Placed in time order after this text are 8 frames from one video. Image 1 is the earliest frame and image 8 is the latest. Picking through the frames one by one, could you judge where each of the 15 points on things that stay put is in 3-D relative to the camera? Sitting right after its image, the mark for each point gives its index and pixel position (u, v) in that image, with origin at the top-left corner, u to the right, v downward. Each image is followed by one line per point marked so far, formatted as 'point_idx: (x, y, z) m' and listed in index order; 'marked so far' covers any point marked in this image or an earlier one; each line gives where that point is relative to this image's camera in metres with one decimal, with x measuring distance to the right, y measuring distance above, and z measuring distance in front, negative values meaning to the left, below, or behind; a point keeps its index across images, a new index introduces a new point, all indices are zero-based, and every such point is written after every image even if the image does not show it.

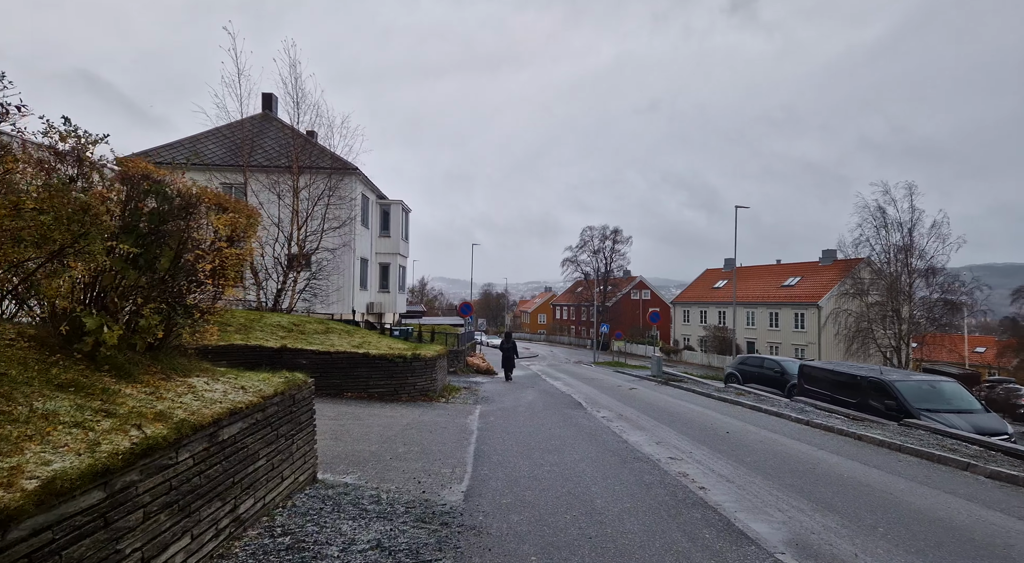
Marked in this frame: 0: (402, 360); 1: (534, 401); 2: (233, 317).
0: (-2.4, -1.7, +13.2) m
1: (+0.5, -2.8, +14.5) m
2: (-6.2, -0.8, +13.5) m
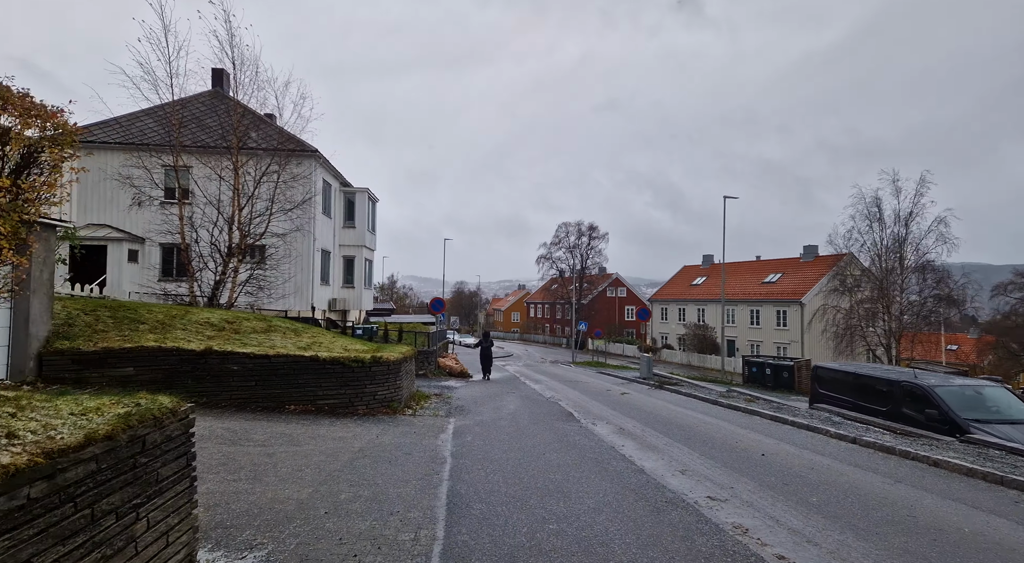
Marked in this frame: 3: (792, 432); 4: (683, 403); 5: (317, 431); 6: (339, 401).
0: (-2.7, -1.5, +10.9) m
1: (+0.1, -2.6, +12.3) m
2: (-6.5, -0.6, +11.0) m
3: (+4.8, -2.6, +10.3) m
4: (+4.1, -2.9, +14.4) m
5: (-2.8, -2.2, +8.8) m
6: (-3.1, -2.1, +10.8) m
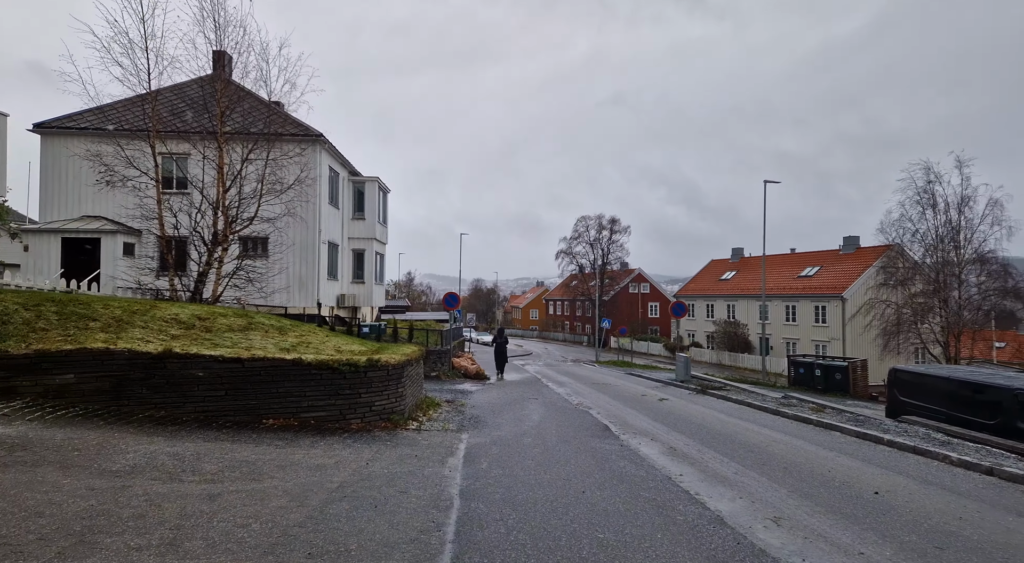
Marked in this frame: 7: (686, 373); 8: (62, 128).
0: (-2.4, -1.3, +9.1) m
1: (+0.5, -2.4, +10.4) m
2: (-6.2, -0.4, +9.3) m
3: (+5.1, -2.4, +8.2) m
4: (+4.6, -2.7, +12.3) m
5: (-2.5, -2.0, +7.0) m
6: (-2.7, -1.9, +8.9) m
7: (+5.1, -2.7, +17.9) m
8: (-14.7, +5.0, +19.9) m
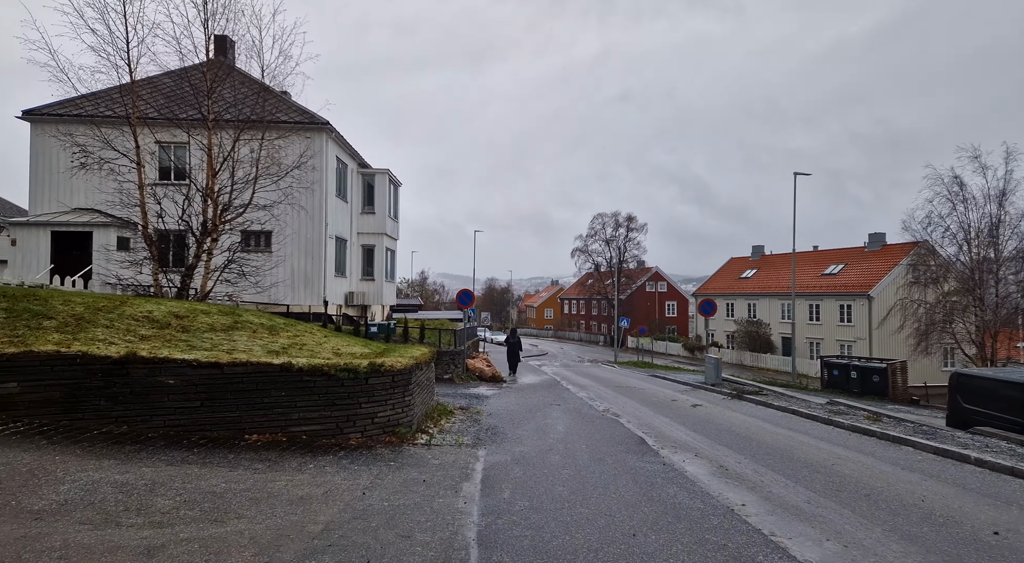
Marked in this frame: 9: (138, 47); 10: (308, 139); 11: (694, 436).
0: (-2.1, -1.2, +7.8) m
1: (+0.8, -2.3, +9.1) m
2: (-5.9, -0.4, +8.1) m
3: (+5.4, -2.2, +6.8) m
4: (+5.0, -2.5, +10.9) m
5: (-2.3, -1.9, +5.7) m
6: (-2.4, -1.8, +7.7) m
7: (+5.6, -2.6, +16.5) m
8: (-14.2, +5.1, +18.9) m
9: (-8.1, +5.1, +13.2) m
10: (-5.7, +3.9, +17.2) m
11: (+2.9, -2.4, +9.5) m
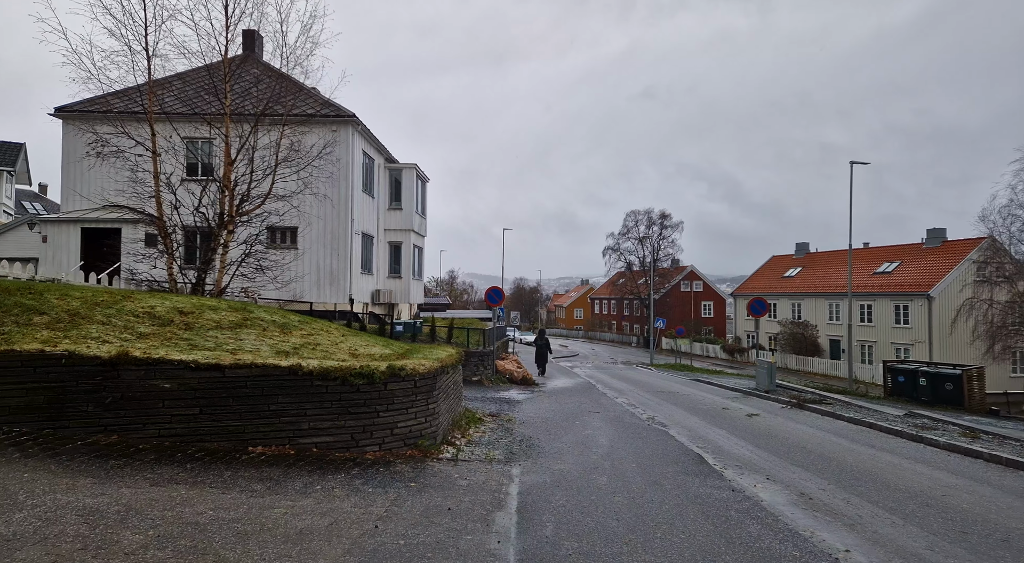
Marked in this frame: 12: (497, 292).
0: (-1.6, -1.1, +6.9) m
1: (+1.3, -2.2, +8.0) m
2: (-5.4, -0.2, +7.3) m
3: (+5.8, -2.2, +5.5) m
4: (+5.6, -2.5, +9.6) m
5: (-1.9, -1.8, +4.8) m
6: (-2.0, -1.7, +6.7) m
7: (+6.4, -2.5, +15.2) m
8: (-13.2, +5.3, +18.5) m
9: (-7.4, +5.2, +12.5) m
10: (-4.8, +4.0, +16.4) m
11: (+3.4, -2.4, +8.3) m
12: (-0.5, -0.3, +20.0) m
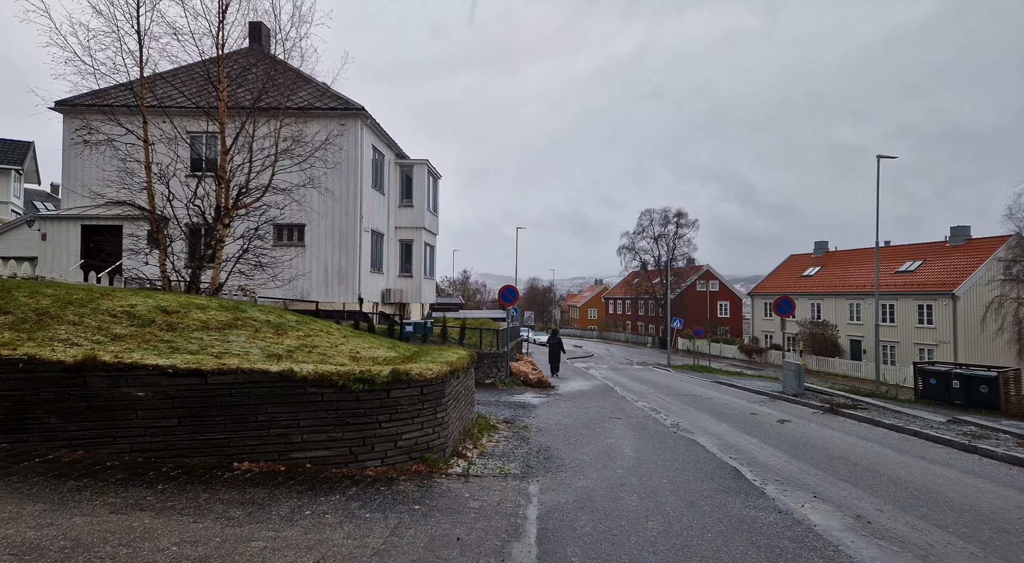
0: (-1.4, -1.1, +6.1) m
1: (+1.5, -2.2, +7.2) m
2: (-5.2, -0.2, +6.7) m
3: (+5.9, -2.1, +4.6) m
4: (+5.8, -2.4, +8.7) m
5: (-1.8, -1.8, +4.1) m
6: (-1.8, -1.7, +6.0) m
7: (+6.8, -2.4, +14.3) m
8: (-12.8, +5.3, +18.0) m
9: (-7.1, +5.2, +11.9) m
10: (-4.4, +4.0, +15.7) m
11: (+3.6, -2.3, +7.4) m
12: (-0.1, -0.3, +19.2) m
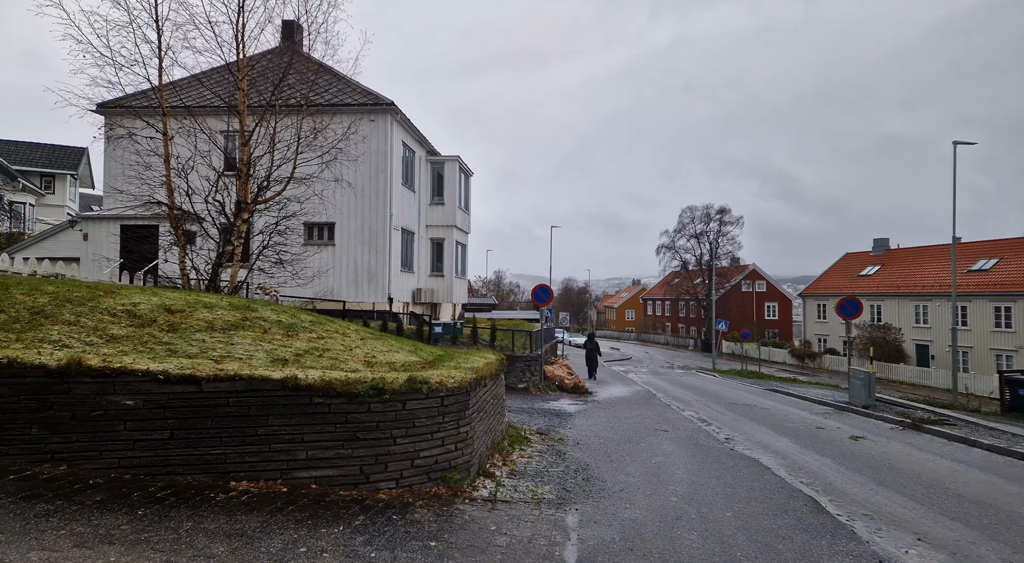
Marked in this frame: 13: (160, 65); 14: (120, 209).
0: (-1.1, -1.0, +5.4) m
1: (+1.9, -2.1, +6.2) m
2: (-4.9, -0.2, +6.1) m
3: (+6.1, -2.1, +3.4) m
4: (+6.2, -2.4, +7.5) m
5: (-1.6, -1.7, +3.3) m
6: (-1.5, -1.7, +5.3) m
7: (+7.6, -2.4, +13.0) m
8: (-11.7, +5.3, +17.9) m
9: (-6.4, +5.2, +11.5) m
10: (-3.5, +4.0, +15.1) m
11: (+4.0, -2.3, +6.4) m
12: (+1.1, -0.3, +18.3) m
13: (-5.5, +3.4, +9.5) m
14: (-11.1, +2.1, +17.1) m
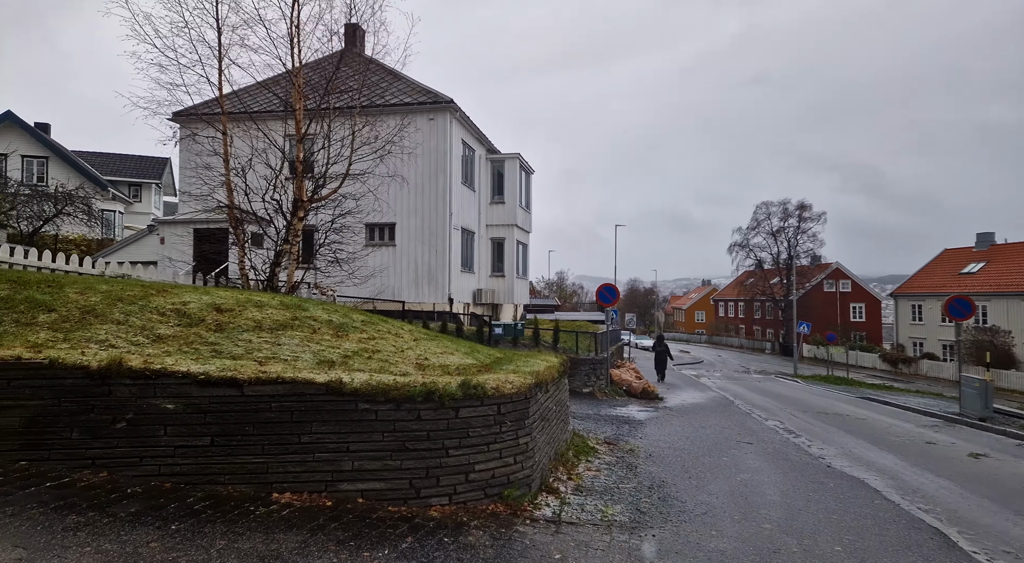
0: (-0.6, -1.0, +4.9) m
1: (+2.5, -2.1, +5.4) m
2: (-4.2, -0.2, +6.0) m
3: (+6.4, -2.0, +2.1) m
4: (+7.0, -2.3, +6.2) m
5: (-1.3, -1.7, +2.9) m
6: (-1.0, -1.6, +4.8) m
7: (+8.9, -2.3, +11.5) m
8: (-9.8, +5.2, +18.5) m
9: (-5.2, +5.2, +11.6) m
10: (-1.9, +4.0, +14.8) m
11: (+4.6, -2.2, +5.3) m
12: (+3.0, -0.2, +17.5) m
13: (-4.6, +3.4, +9.5) m
14: (-9.3, +2.0, +17.6) m
